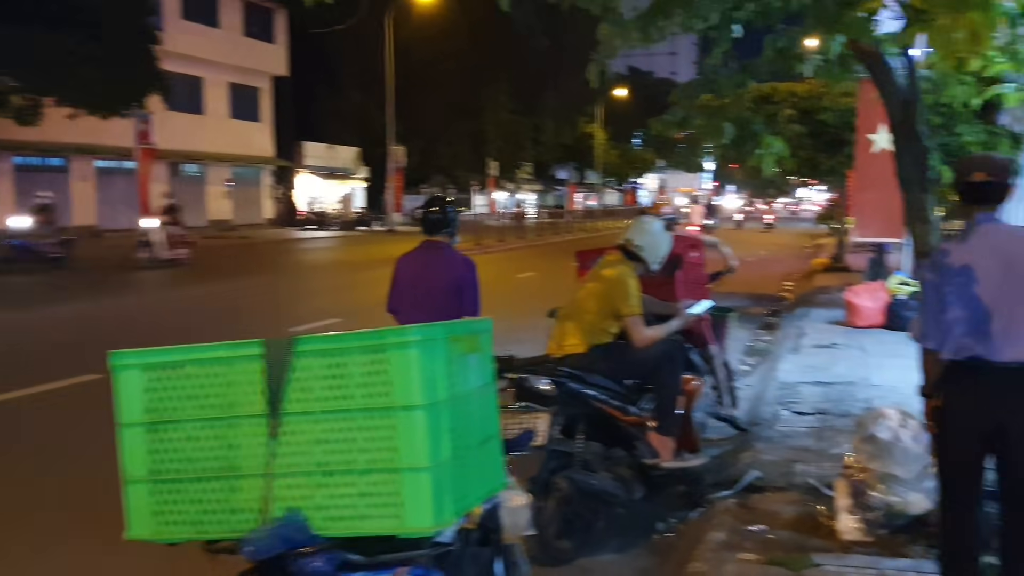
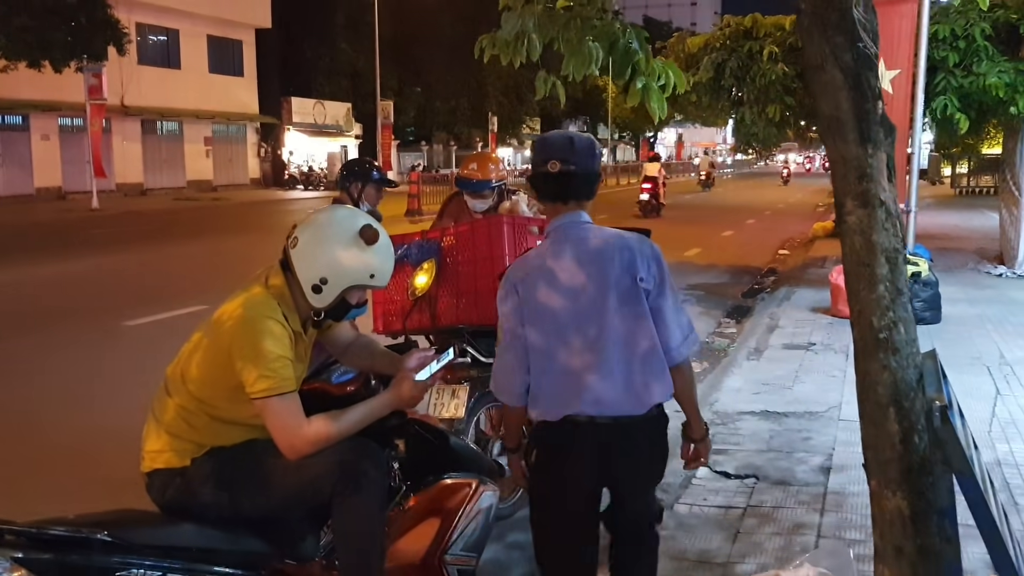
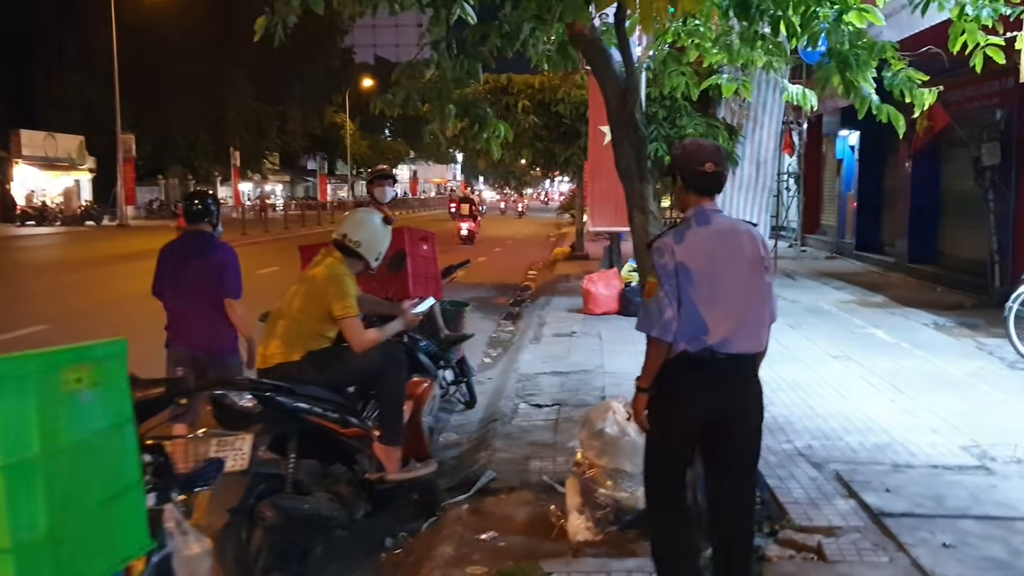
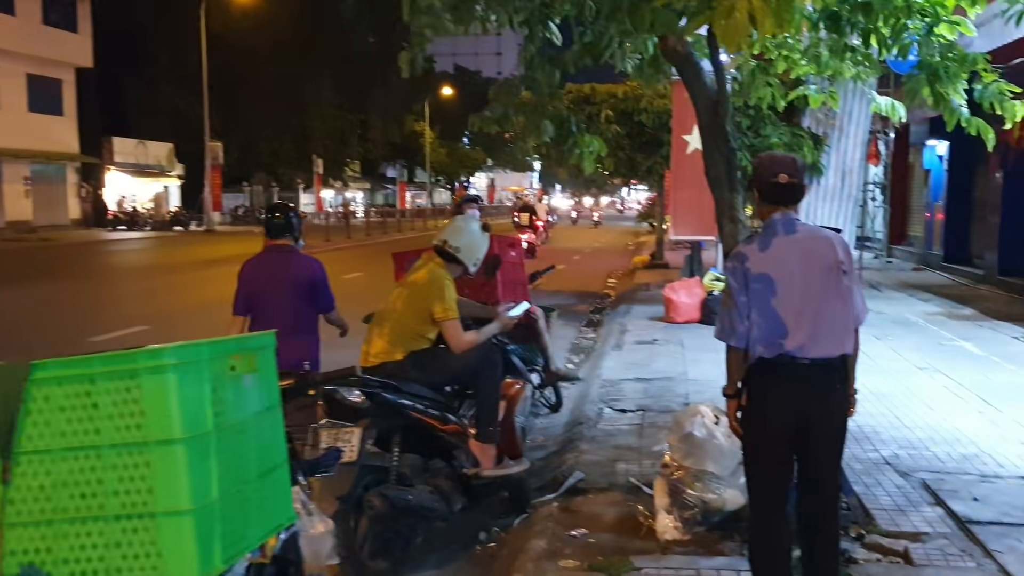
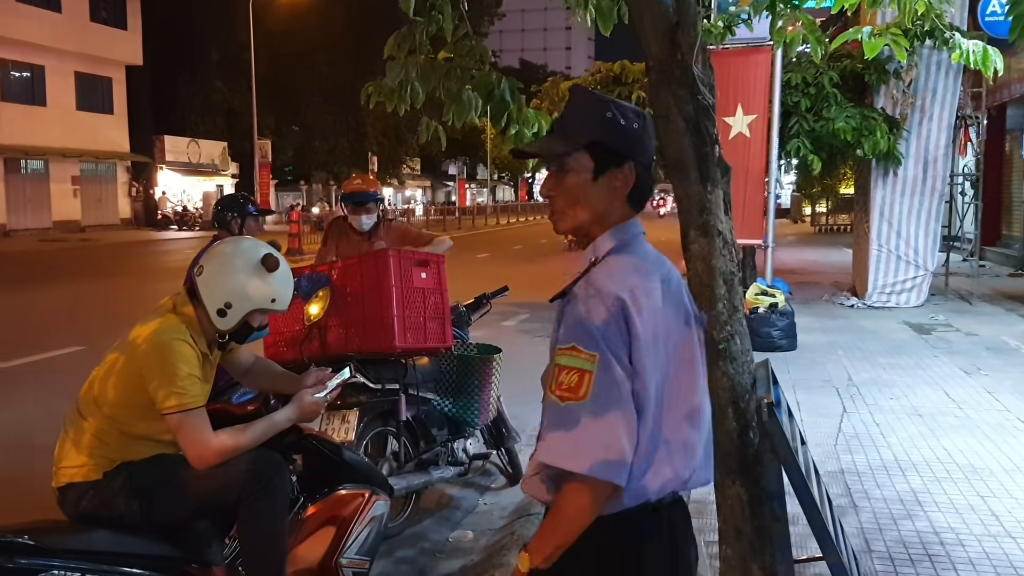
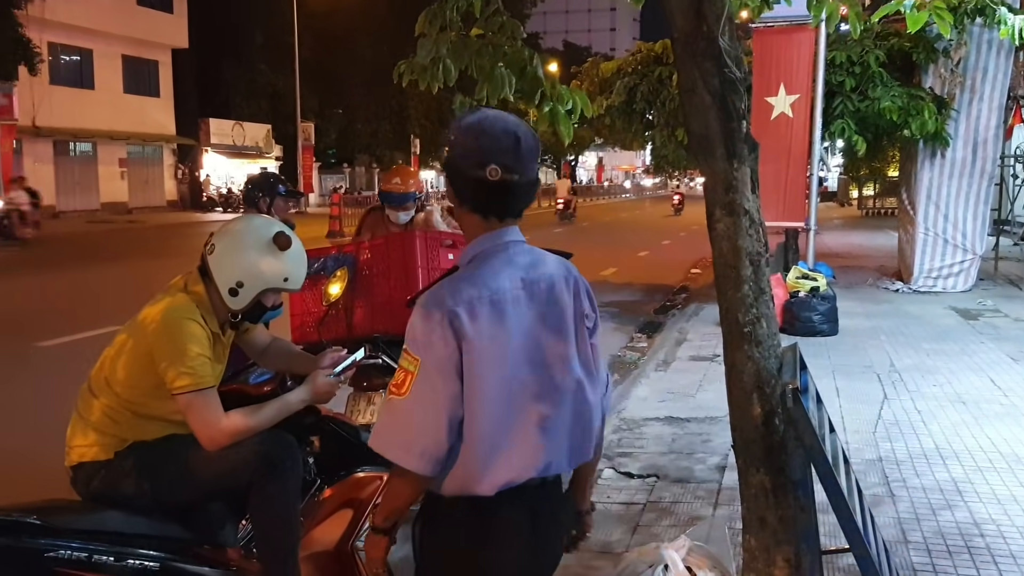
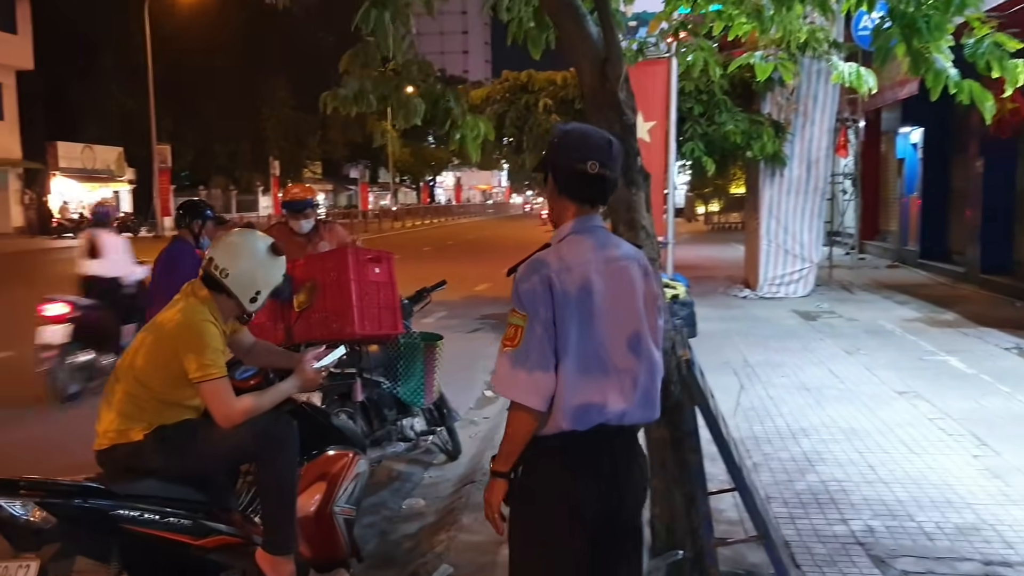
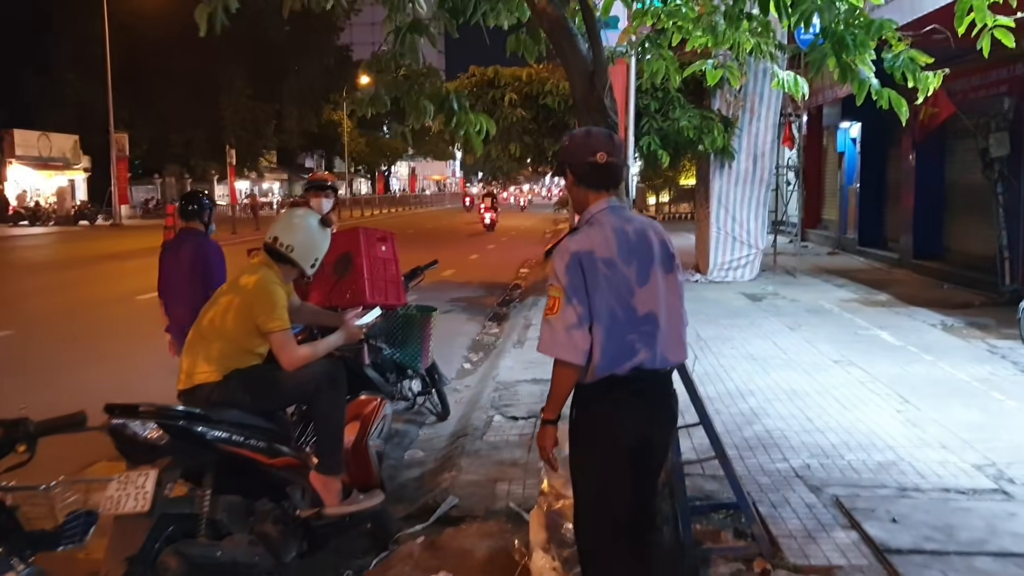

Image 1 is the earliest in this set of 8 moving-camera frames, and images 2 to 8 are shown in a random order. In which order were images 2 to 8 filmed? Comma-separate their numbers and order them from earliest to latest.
4, 3, 8, 7, 5, 6, 2
